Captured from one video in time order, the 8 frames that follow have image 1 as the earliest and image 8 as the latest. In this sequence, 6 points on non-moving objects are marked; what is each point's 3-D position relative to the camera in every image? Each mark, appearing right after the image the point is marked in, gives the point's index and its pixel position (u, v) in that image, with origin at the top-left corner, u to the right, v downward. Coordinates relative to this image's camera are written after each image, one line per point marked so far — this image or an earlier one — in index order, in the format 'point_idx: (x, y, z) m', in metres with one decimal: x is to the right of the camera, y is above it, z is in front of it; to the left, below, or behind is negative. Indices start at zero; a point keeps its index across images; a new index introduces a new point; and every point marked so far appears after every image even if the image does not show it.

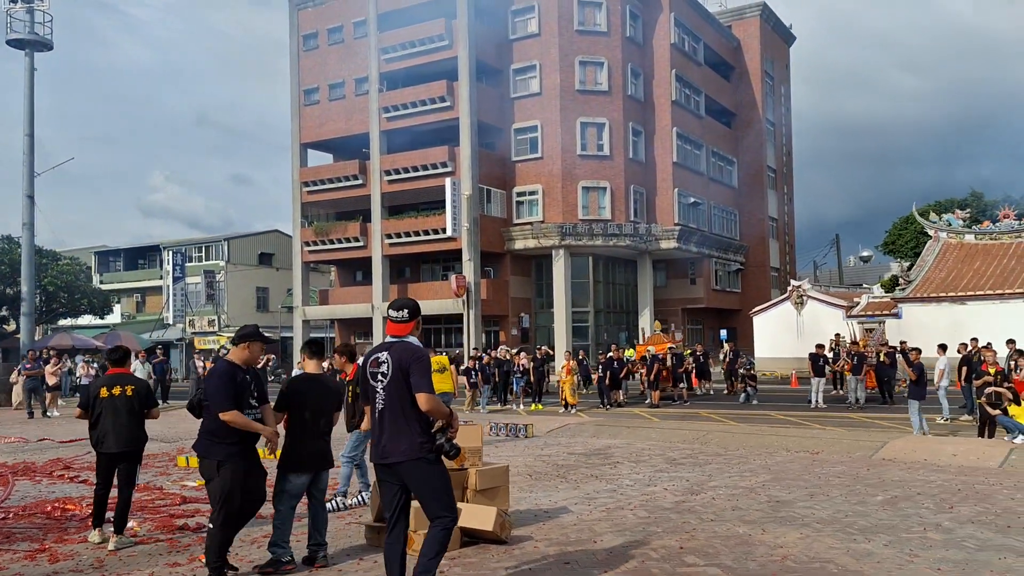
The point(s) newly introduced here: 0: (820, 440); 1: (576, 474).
0: (+4.6, -2.3, +12.6) m
1: (+0.7, -2.1, +9.3) m
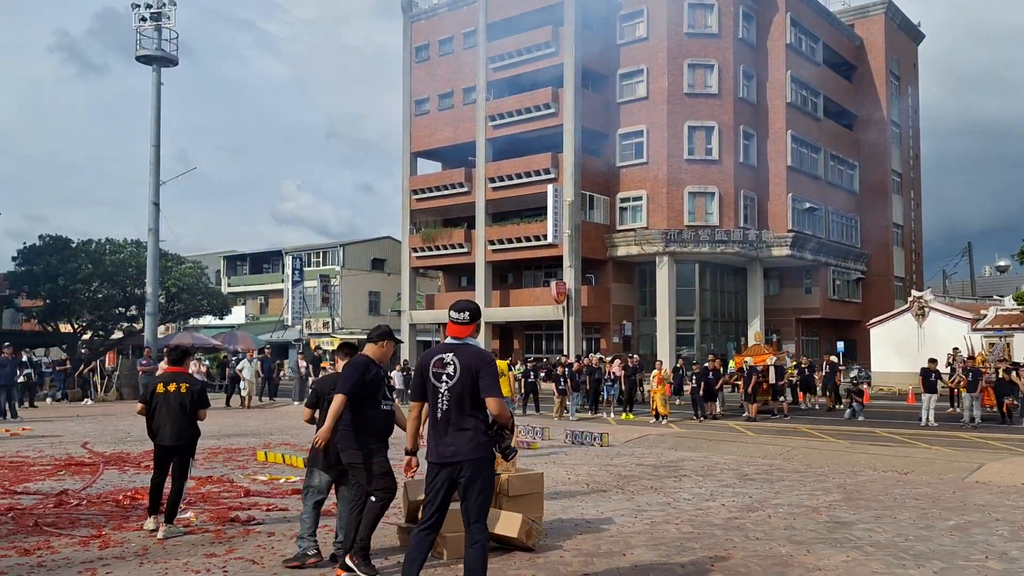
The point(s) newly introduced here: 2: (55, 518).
0: (+5.7, -2.4, +11.8) m
1: (+1.4, -2.2, +9.1) m
2: (-3.9, -2.0, +7.0) m
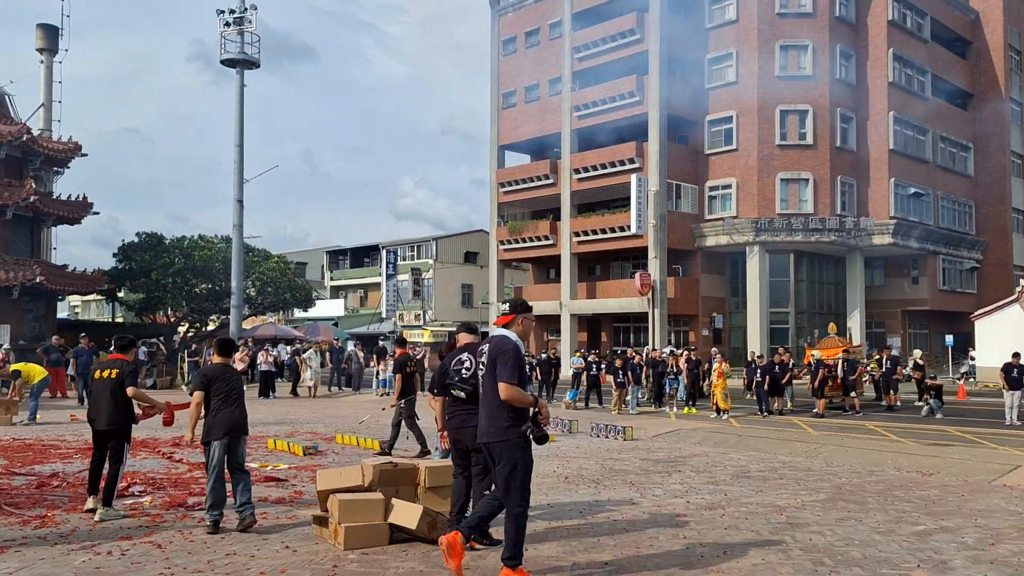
0: (+5.7, -2.3, +10.9) m
1: (+1.1, -2.0, +8.8) m
2: (-4.4, -1.9, +7.4) m
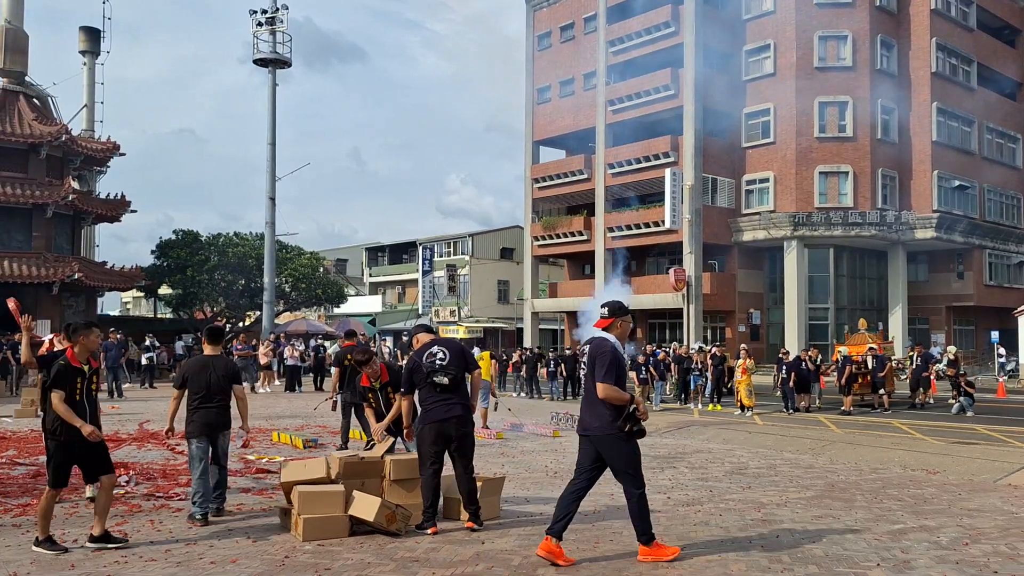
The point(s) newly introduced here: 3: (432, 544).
0: (+5.7, -2.2, +10.6) m
1: (+1.0, -2.0, +8.7) m
2: (-4.6, -1.8, +7.6) m
3: (-0.5, -1.7, +5.6) m
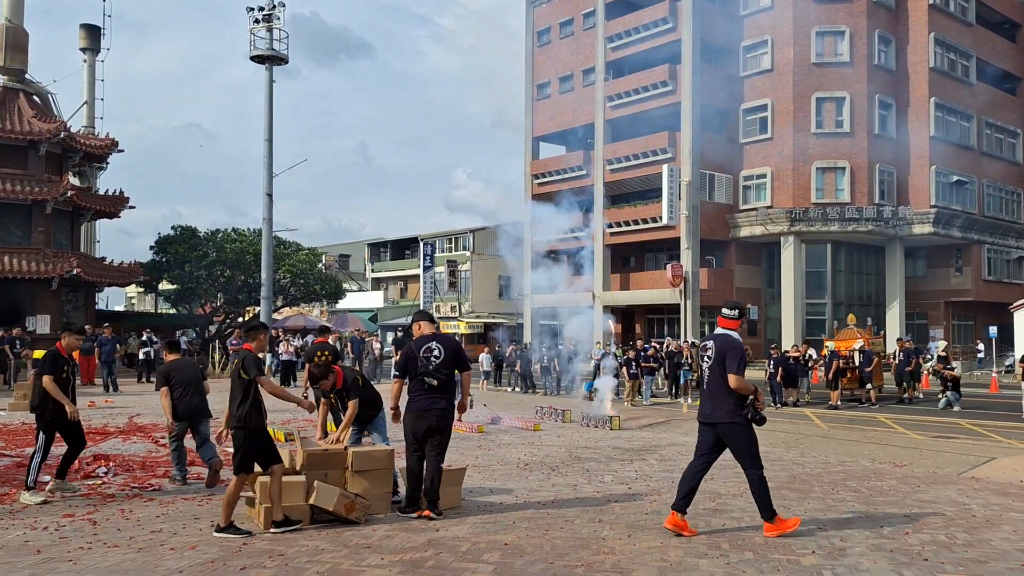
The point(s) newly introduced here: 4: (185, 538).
0: (+5.4, -2.1, +10.7) m
1: (+0.7, -1.9, +8.9) m
2: (-4.9, -1.8, +7.9) m
3: (-0.9, -1.7, +5.8) m
4: (-2.2, -1.7, +5.6) m
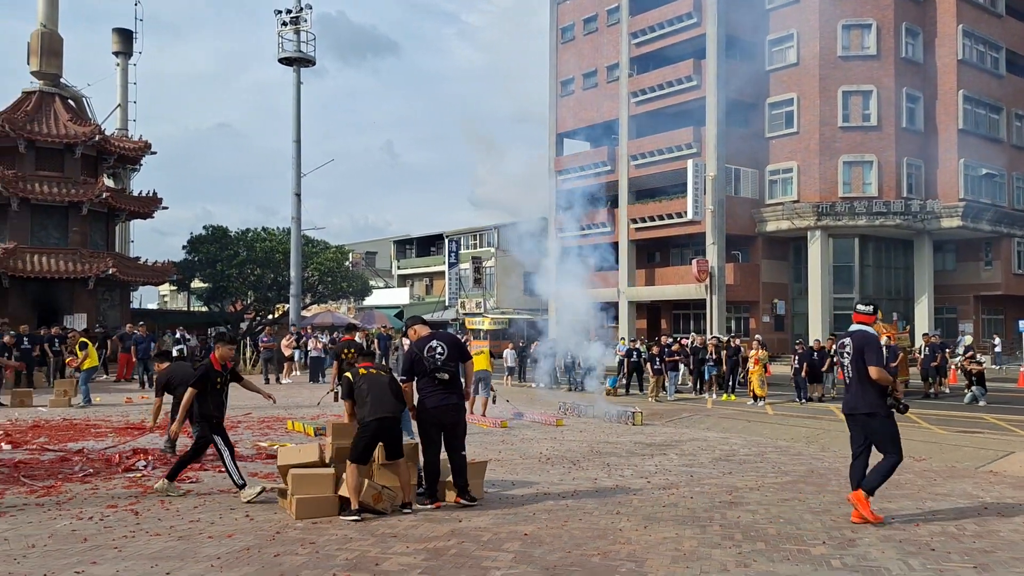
0: (+5.7, -2.1, +10.8) m
1: (+0.9, -1.9, +9.1) m
2: (-4.7, -1.8, +8.3) m
3: (-0.7, -1.7, +6.1) m
4: (-2.1, -1.7, +5.9) m
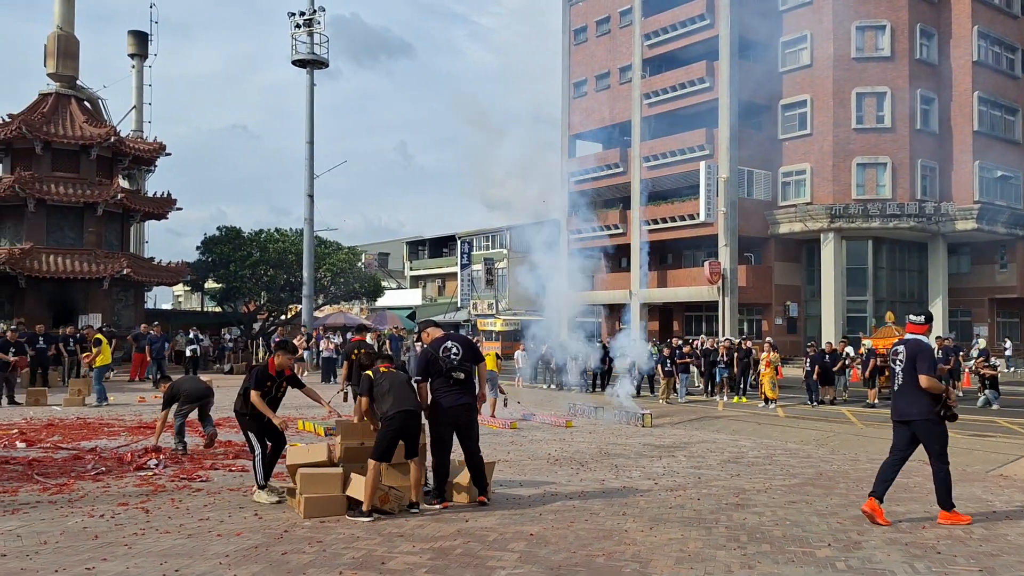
0: (+5.8, -2.1, +10.7) m
1: (+1.0, -1.9, +9.2) m
2: (-4.6, -1.8, +8.4) m
3: (-0.7, -1.7, +6.1) m
4: (-2.0, -1.7, +6.0) m
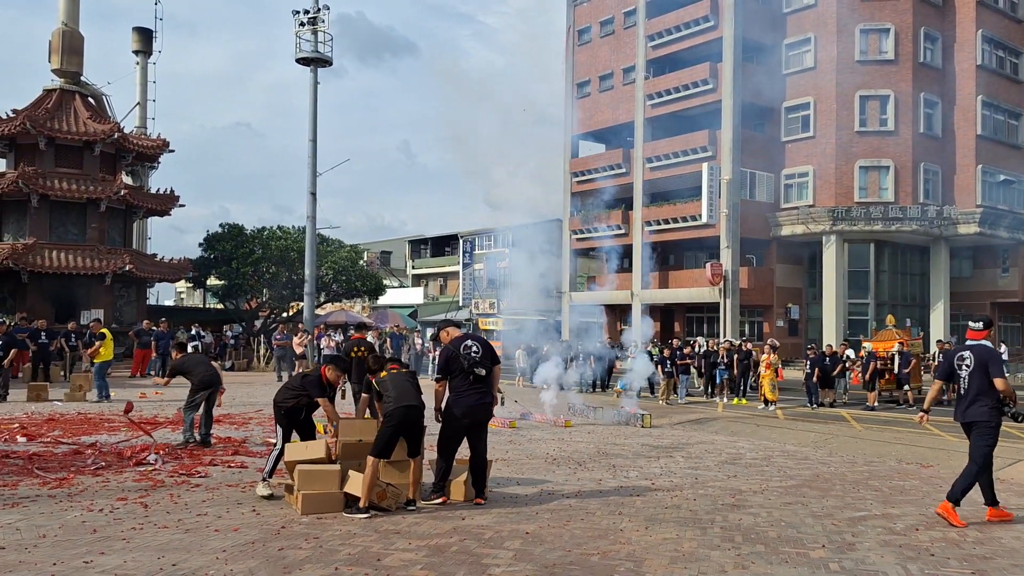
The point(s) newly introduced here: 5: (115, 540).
0: (+5.8, -2.2, +10.8) m
1: (+1.0, -1.9, +9.2) m
2: (-4.6, -1.8, +8.4) m
3: (-0.7, -1.7, +6.1) m
4: (-2.1, -1.7, +6.0) m
5: (-2.6, -1.7, +5.5) m
